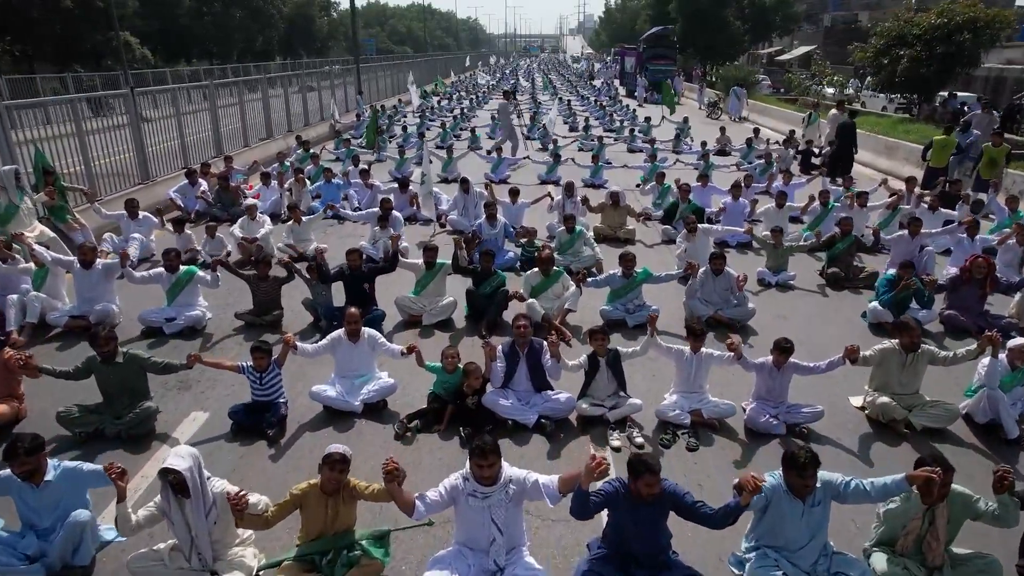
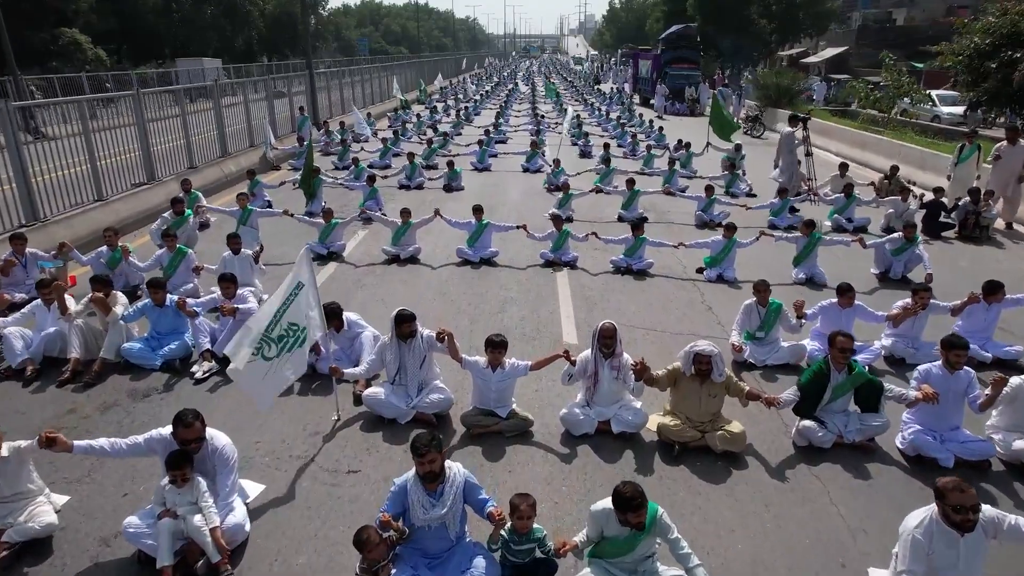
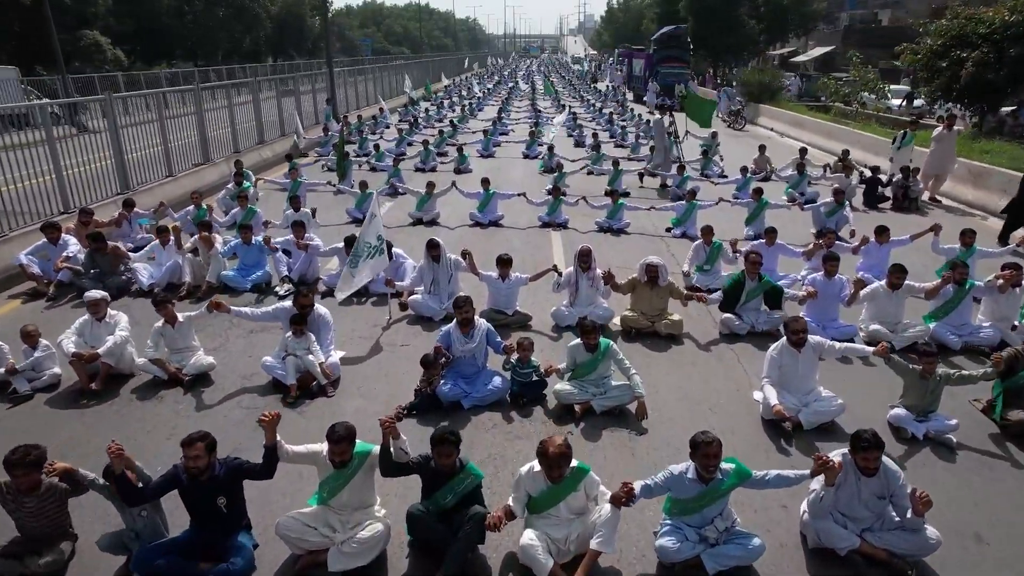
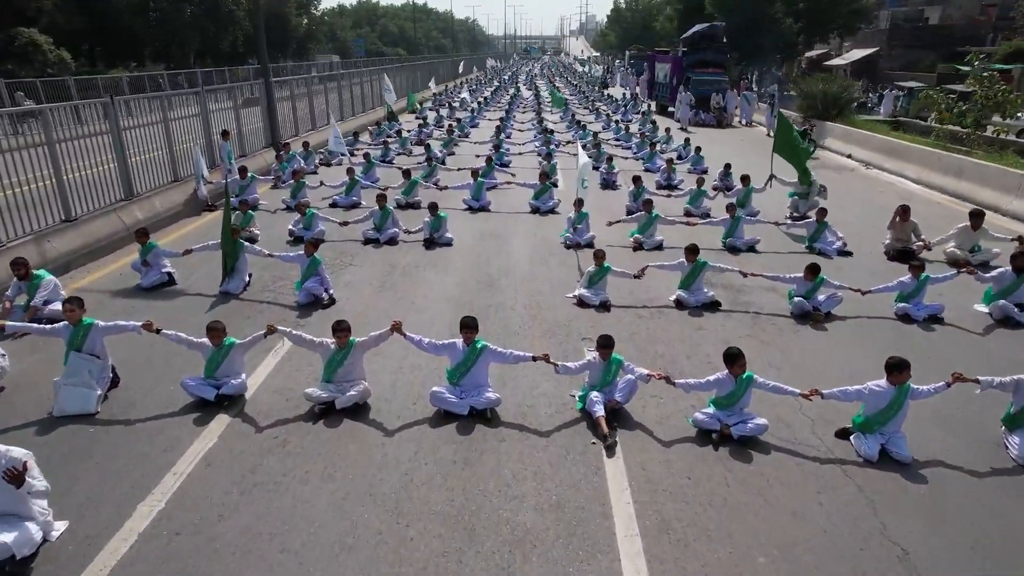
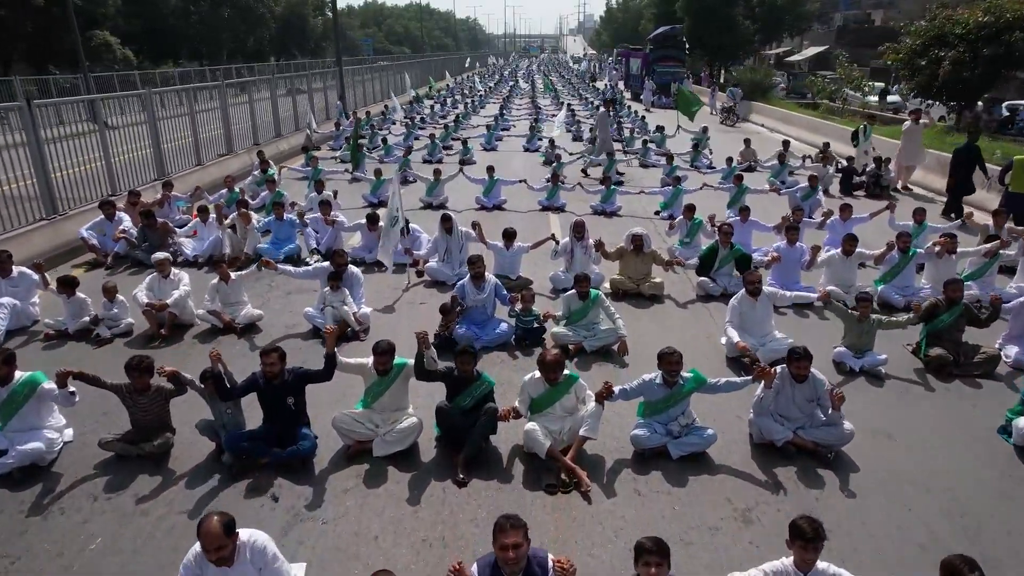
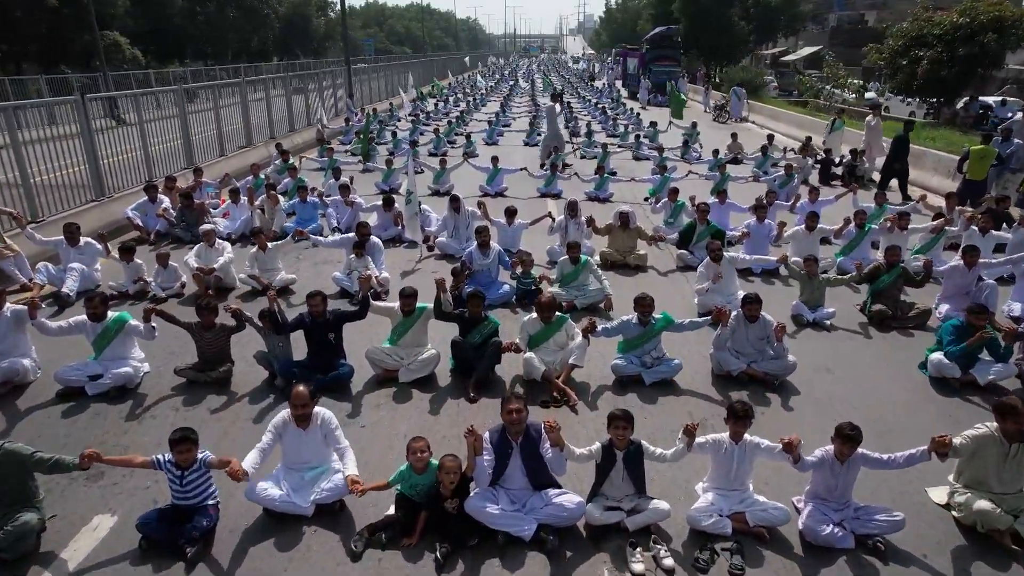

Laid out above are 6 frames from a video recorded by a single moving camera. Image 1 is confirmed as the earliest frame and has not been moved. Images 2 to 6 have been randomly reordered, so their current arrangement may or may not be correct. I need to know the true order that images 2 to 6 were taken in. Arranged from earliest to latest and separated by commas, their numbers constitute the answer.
6, 5, 3, 2, 4
